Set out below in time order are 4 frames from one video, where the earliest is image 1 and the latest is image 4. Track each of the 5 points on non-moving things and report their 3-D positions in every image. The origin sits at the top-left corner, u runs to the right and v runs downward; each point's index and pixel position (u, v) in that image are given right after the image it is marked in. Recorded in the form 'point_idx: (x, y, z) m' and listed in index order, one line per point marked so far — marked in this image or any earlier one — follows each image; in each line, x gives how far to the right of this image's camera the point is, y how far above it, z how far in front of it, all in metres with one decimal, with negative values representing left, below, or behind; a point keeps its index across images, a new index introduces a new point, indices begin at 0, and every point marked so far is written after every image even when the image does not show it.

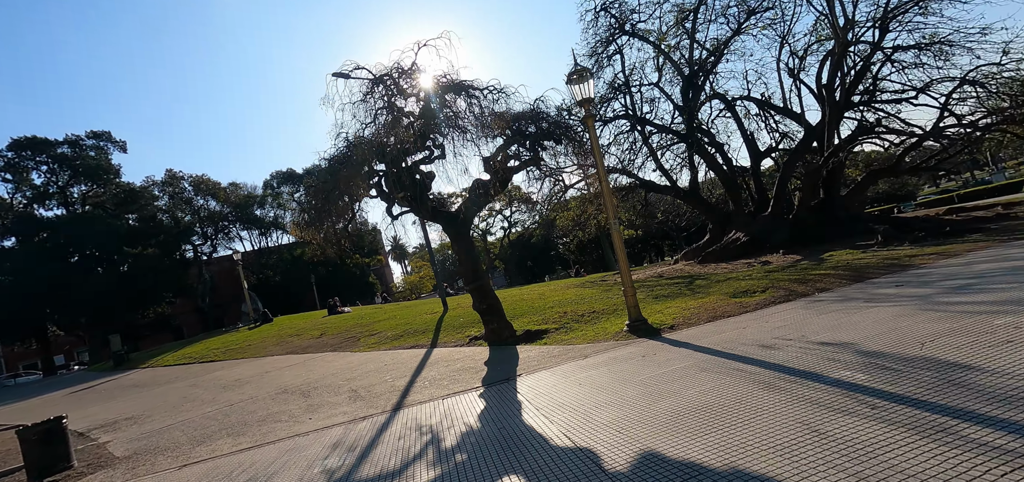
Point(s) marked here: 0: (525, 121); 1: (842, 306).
0: (+0.4, +3.0, +11.9) m
1: (+5.8, -1.1, +8.1) m
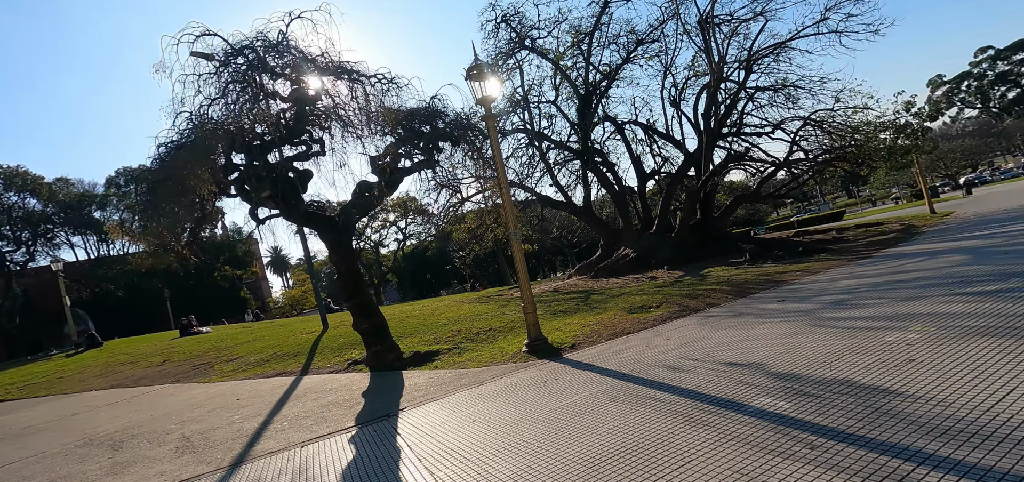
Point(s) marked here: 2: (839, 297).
0: (-2.1, +2.8, +10.8) m
1: (+3.9, -1.4, +8.2) m
2: (+5.9, -1.0, +8.5) m
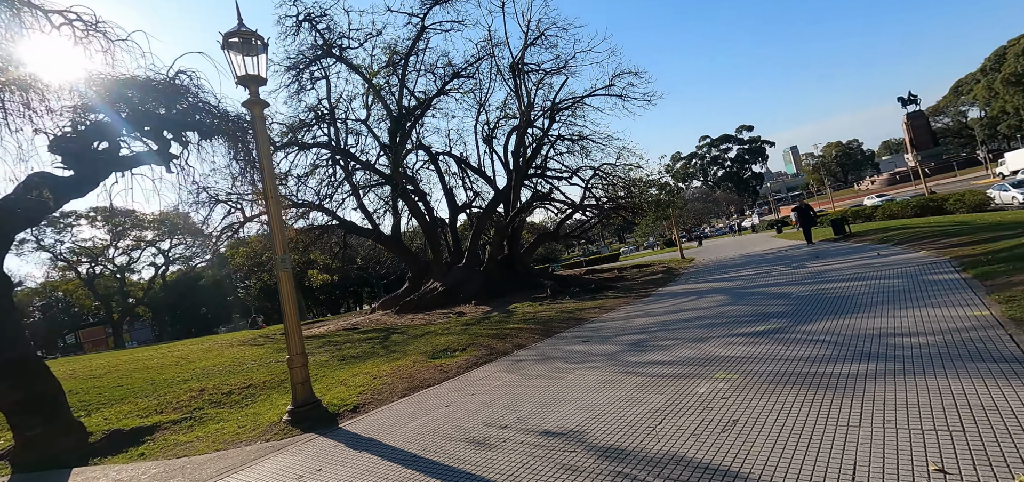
0: (-5.9, +2.4, +7.7) m
1: (+0.5, -2.0, +7.3) m
2: (+2.3, -1.7, +8.4) m
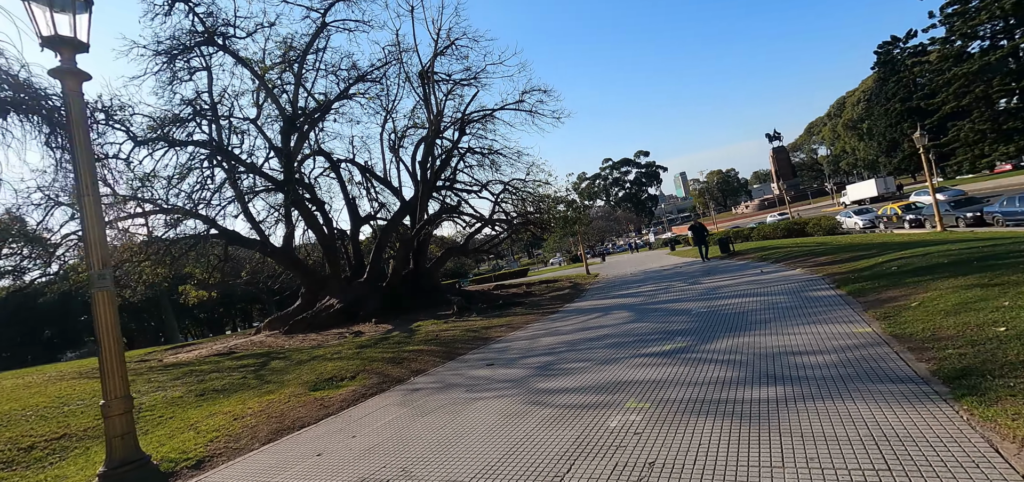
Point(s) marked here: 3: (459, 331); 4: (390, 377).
0: (-7.3, +2.3, +5.8) m
1: (-1.0, -2.2, +6.5) m
2: (+0.5, -2.0, +7.9) m
3: (-1.6, -2.7, +13.7) m
4: (-2.2, -2.4, +8.4) m
